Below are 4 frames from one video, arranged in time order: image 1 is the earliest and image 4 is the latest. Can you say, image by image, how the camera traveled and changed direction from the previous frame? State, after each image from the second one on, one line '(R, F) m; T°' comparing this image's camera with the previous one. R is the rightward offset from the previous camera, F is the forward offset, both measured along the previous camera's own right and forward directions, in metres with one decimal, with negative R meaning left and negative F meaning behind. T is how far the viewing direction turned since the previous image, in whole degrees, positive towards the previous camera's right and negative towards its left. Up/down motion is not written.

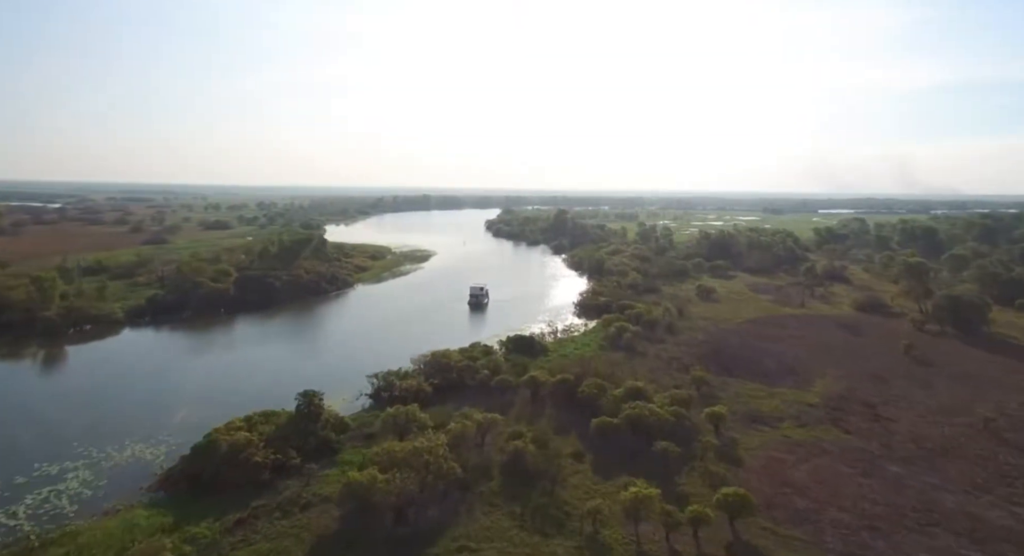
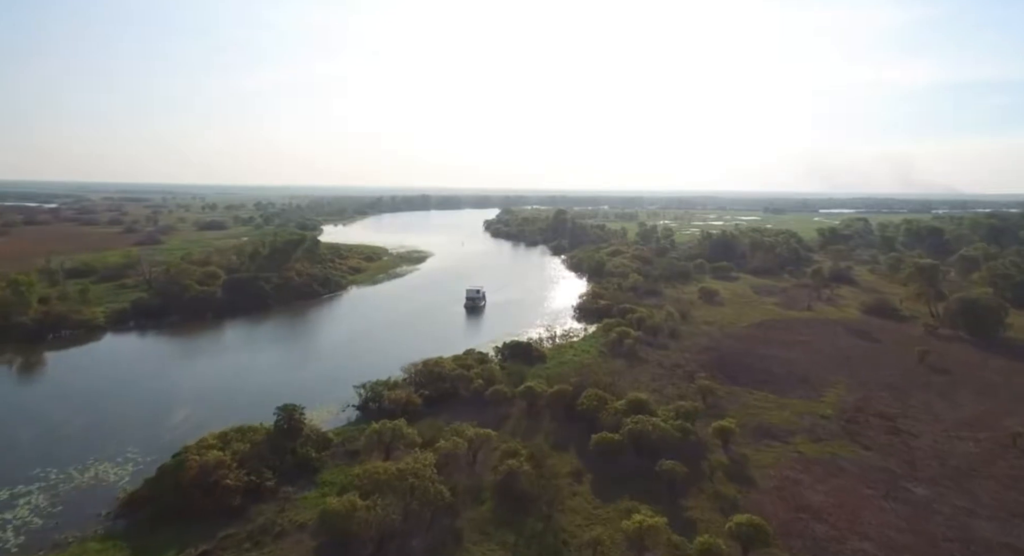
(+0.2, +1.2) m; 0°
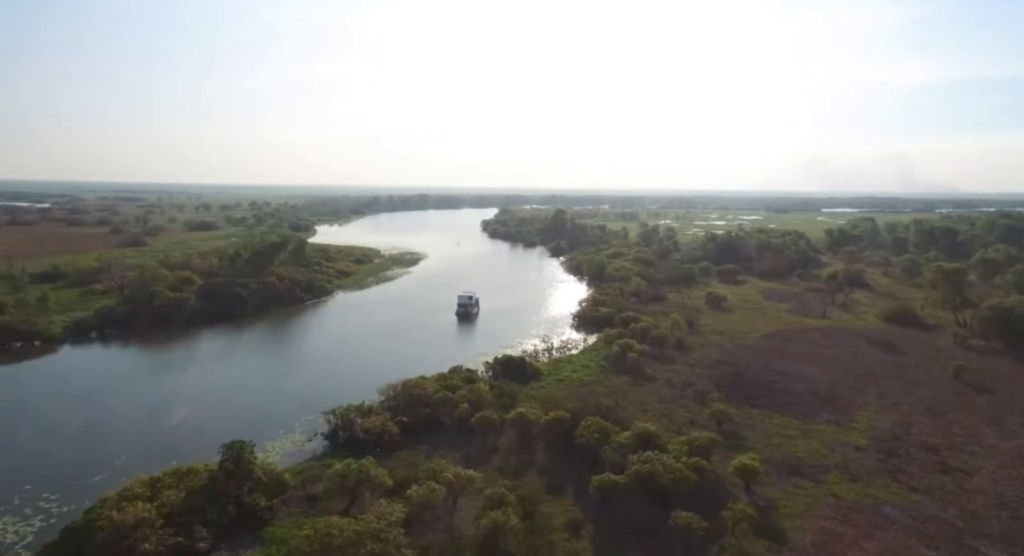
(+0.3, +2.6) m; 0°
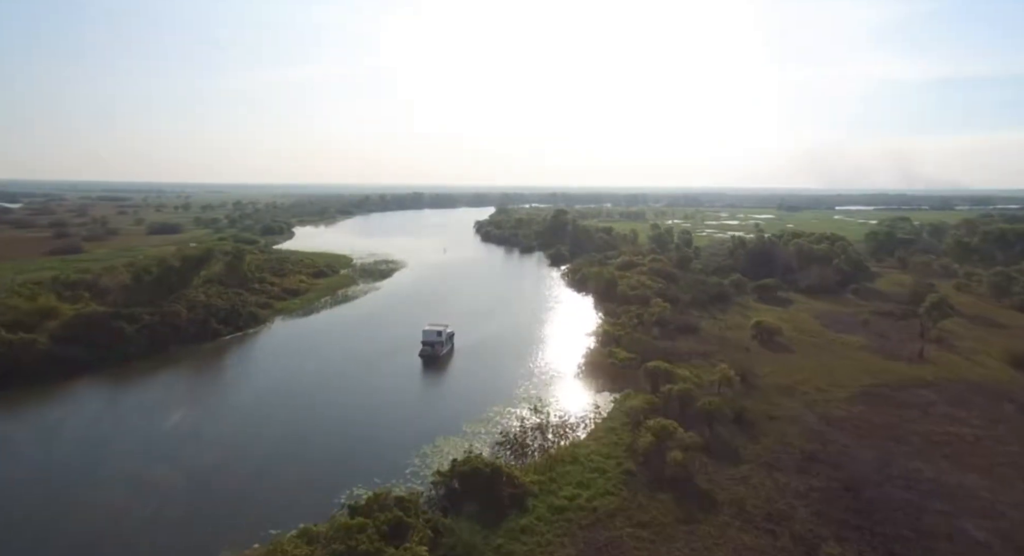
(+0.9, +10.1) m; 0°
